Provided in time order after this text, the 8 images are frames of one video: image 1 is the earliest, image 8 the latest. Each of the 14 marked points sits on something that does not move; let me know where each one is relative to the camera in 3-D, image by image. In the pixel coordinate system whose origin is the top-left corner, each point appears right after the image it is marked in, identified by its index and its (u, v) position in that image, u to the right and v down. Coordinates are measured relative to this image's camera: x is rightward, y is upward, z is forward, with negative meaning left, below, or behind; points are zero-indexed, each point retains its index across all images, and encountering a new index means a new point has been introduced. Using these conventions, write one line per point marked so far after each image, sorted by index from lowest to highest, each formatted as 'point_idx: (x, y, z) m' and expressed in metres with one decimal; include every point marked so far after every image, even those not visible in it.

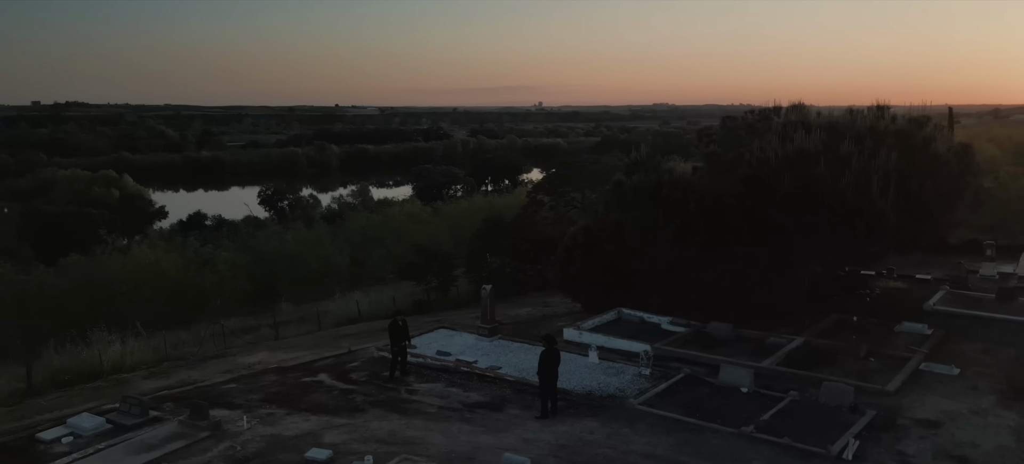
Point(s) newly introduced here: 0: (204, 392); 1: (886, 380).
0: (-5.9, -3.1, +14.9) m
1: (+6.2, -2.5, +12.6) m
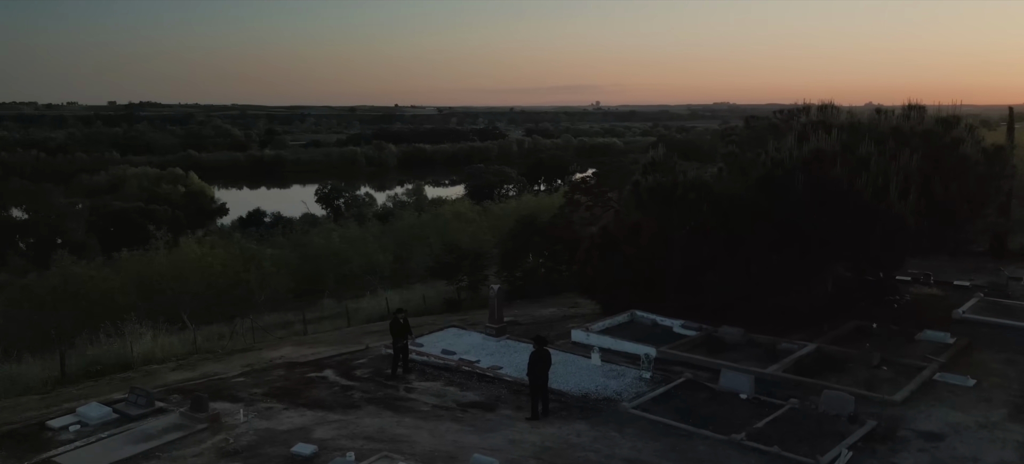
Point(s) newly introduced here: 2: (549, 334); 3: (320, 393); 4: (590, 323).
0: (-5.8, -3.0, +15.2) m
1: (+6.1, -2.5, +12.2) m
2: (+0.8, -2.3, +16.9) m
3: (-3.4, -2.8, +13.3) m
4: (+1.8, -2.1, +17.3) m
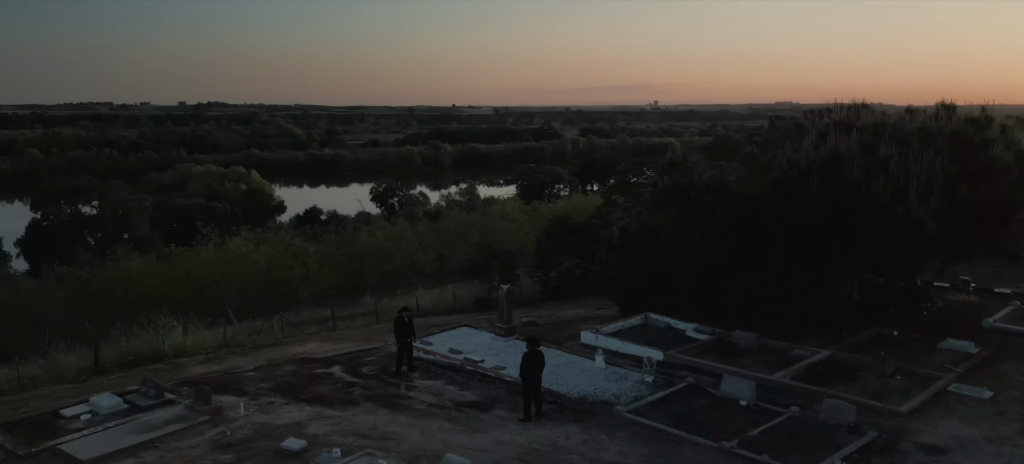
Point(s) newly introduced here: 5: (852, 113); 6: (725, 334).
0: (-5.7, -3.0, +15.5) m
1: (+6.0, -2.6, +11.7) m
2: (+1.1, -2.3, +16.8) m
3: (-3.4, -2.8, +13.5) m
4: (+2.0, -2.1, +17.1) m
5: (+8.4, +2.9, +18.8) m
6: (+4.4, -2.1, +15.8) m
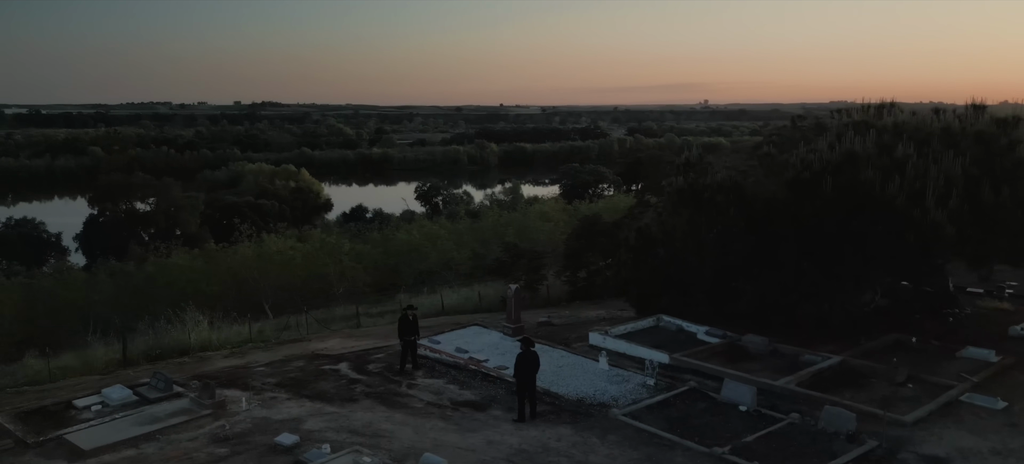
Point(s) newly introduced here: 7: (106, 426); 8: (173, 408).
0: (-5.5, -2.9, +15.8) m
1: (+5.9, -2.6, +11.4) m
2: (+1.3, -2.3, +16.7) m
3: (-3.3, -2.8, +13.6) m
4: (+2.2, -2.1, +16.9) m
5: (+8.7, +2.9, +18.3) m
6: (+4.6, -2.2, +15.5) m
7: (-6.4, -3.0, +11.9) m
8: (-5.6, -2.9, +12.6) m
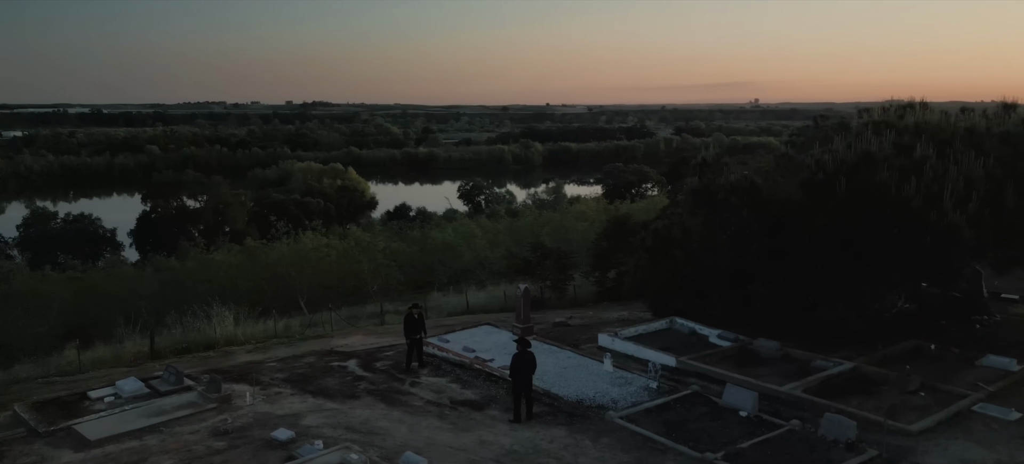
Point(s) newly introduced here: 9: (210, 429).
0: (-5.4, -2.8, +16.0) m
1: (+5.9, -2.7, +11.0) m
2: (+1.5, -2.3, +16.6) m
3: (-3.3, -2.7, +13.8) m
4: (+2.5, -2.1, +16.8) m
5: (+9.1, +2.8, +17.7) m
6: (+4.7, -2.2, +15.2) m
7: (-6.4, -3.0, +12.2) m
8: (-5.6, -2.9, +12.9) m
9: (-4.6, -3.0, +11.5) m
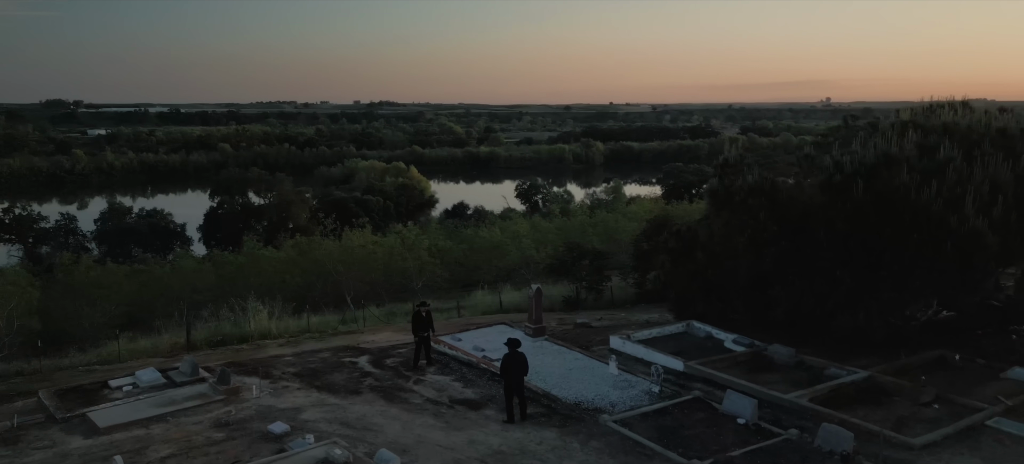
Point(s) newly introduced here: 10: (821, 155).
0: (-5.1, -2.8, +16.4) m
1: (+5.7, -2.8, +10.6) m
2: (+1.8, -2.3, +16.5) m
3: (-3.2, -2.7, +14.0) m
4: (+2.8, -2.2, +16.6) m
5: (+9.5, +2.7, +17.0) m
6: (+4.9, -2.3, +14.8) m
7: (-6.4, -2.9, +12.7) m
8: (-5.6, -2.8, +13.3) m
9: (-4.6, -2.9, +11.8) m
10: (+6.8, +1.7, +16.6) m
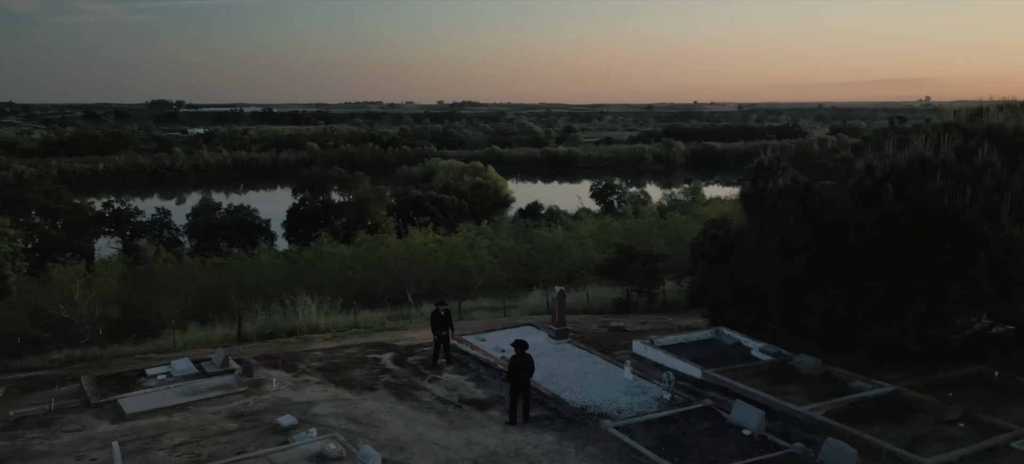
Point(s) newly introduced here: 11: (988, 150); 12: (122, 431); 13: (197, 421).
0: (-4.6, -2.7, +16.9) m
1: (+5.7, -2.9, +10.0) m
2: (+2.3, -2.4, +16.3) m
3: (-2.9, -2.7, +14.3) m
4: (+3.3, -2.2, +16.3) m
5: (+10.1, +2.5, +16.1) m
6: (+5.2, -2.4, +14.3) m
7: (-6.2, -2.8, +13.3) m
8: (-5.3, -2.7, +13.8) m
9: (-4.5, -2.9, +12.3) m
10: (+7.4, +1.5, +15.9) m
11: (+8.5, +1.5, +13.3) m
12: (-5.9, -3.0, +11.6) m
13: (-4.9, -2.9, +11.9) m
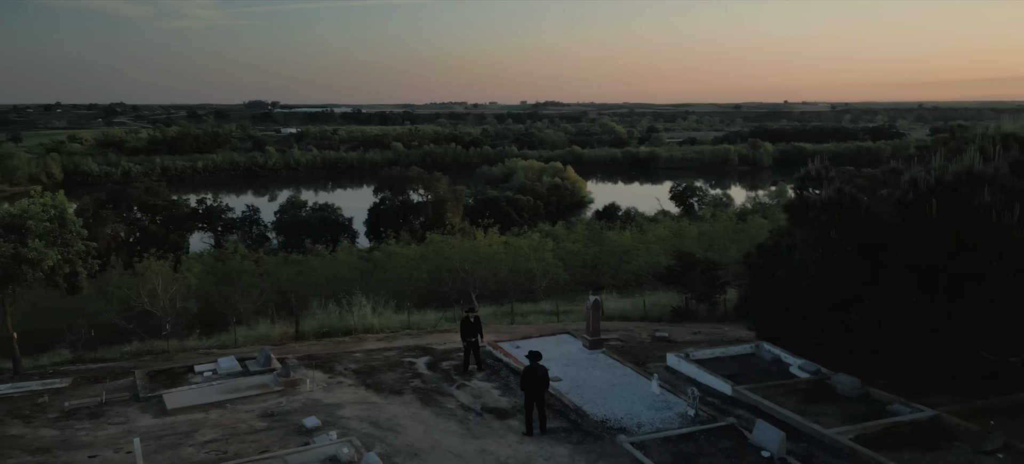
0: (-3.7, -2.8, +17.4) m
1: (+5.7, -3.1, +9.5) m
2: (+3.0, -2.6, +16.1) m
3: (-2.3, -2.8, +14.6) m
4: (+4.0, -2.5, +16.0) m
5: (+10.9, +2.2, +15.1) m
6: (+5.8, -2.6, +13.8) m
7: (-5.8, -2.9, +14.0) m
8: (-4.8, -2.8, +14.4) m
9: (-4.2, -3.0, +12.8) m
10: (+8.1, +1.3, +15.2) m
11: (+9.0, +1.2, +12.5) m
12: (-5.6, -3.1, +12.2) m
13: (-4.6, -3.0, +12.4) m
